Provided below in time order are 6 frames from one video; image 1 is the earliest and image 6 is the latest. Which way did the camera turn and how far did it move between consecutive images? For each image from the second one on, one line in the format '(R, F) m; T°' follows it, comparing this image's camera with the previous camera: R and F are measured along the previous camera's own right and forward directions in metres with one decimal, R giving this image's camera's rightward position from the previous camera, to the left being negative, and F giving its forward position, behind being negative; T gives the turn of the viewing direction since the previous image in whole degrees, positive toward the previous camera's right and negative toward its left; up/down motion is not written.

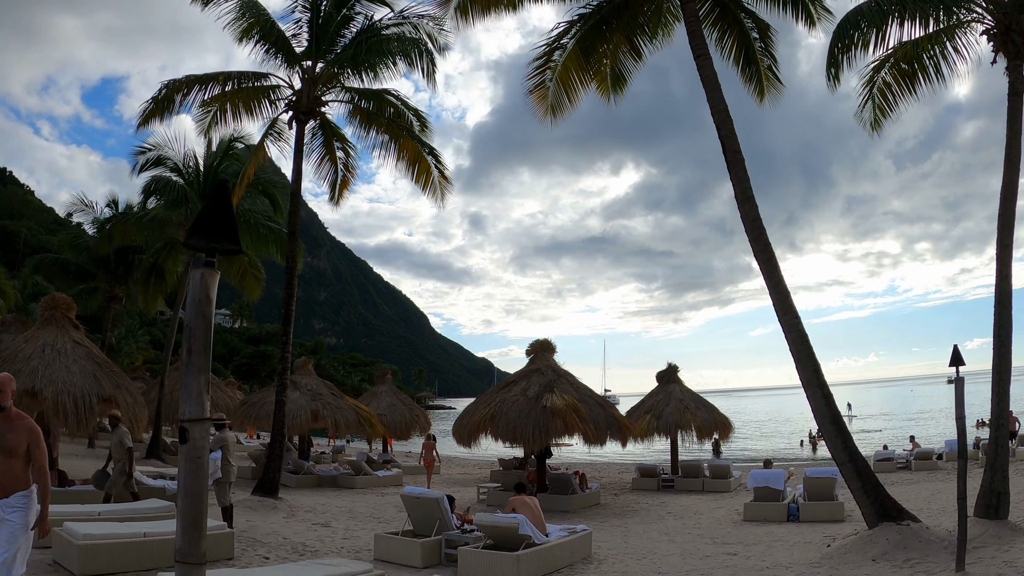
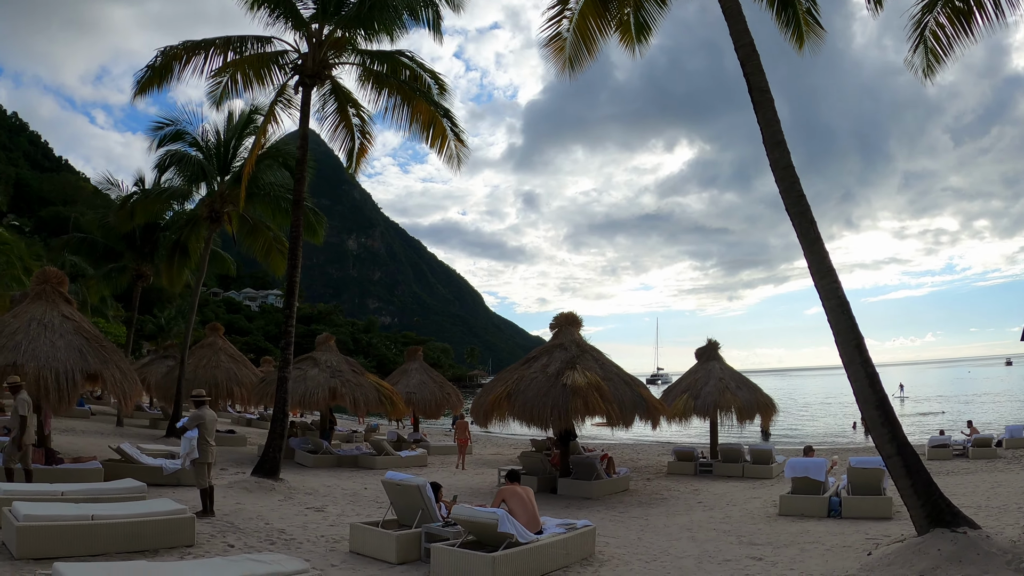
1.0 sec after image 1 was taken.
(+0.5, +0.9) m; -4°
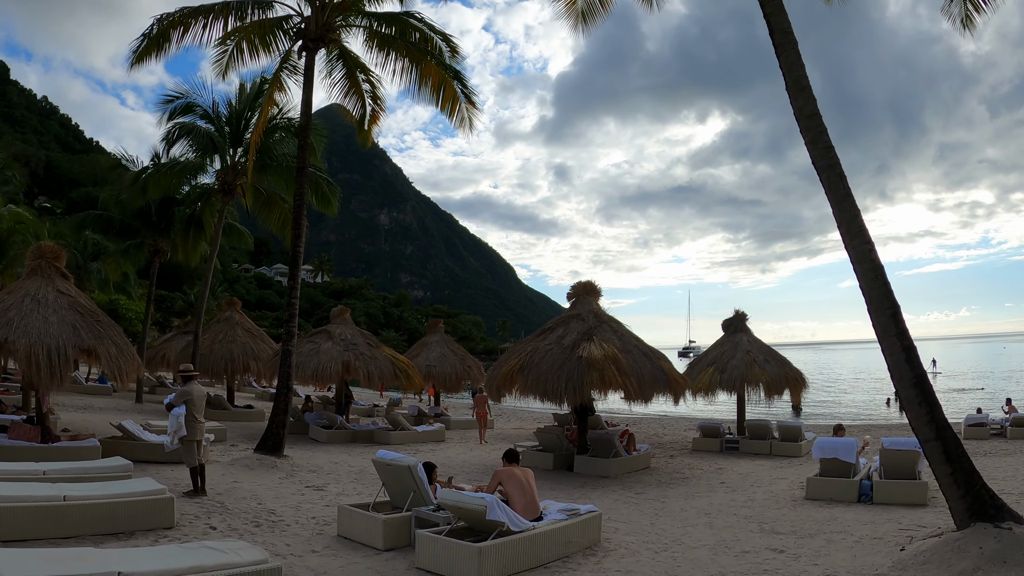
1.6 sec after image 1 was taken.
(+0.3, +0.5) m; -3°
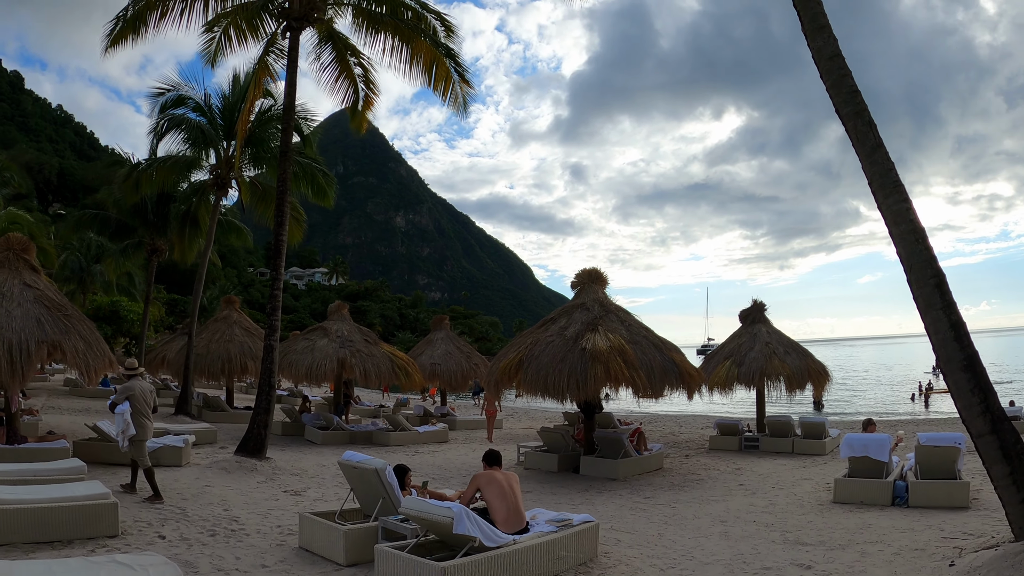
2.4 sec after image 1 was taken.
(+0.3, +0.7) m; -1°
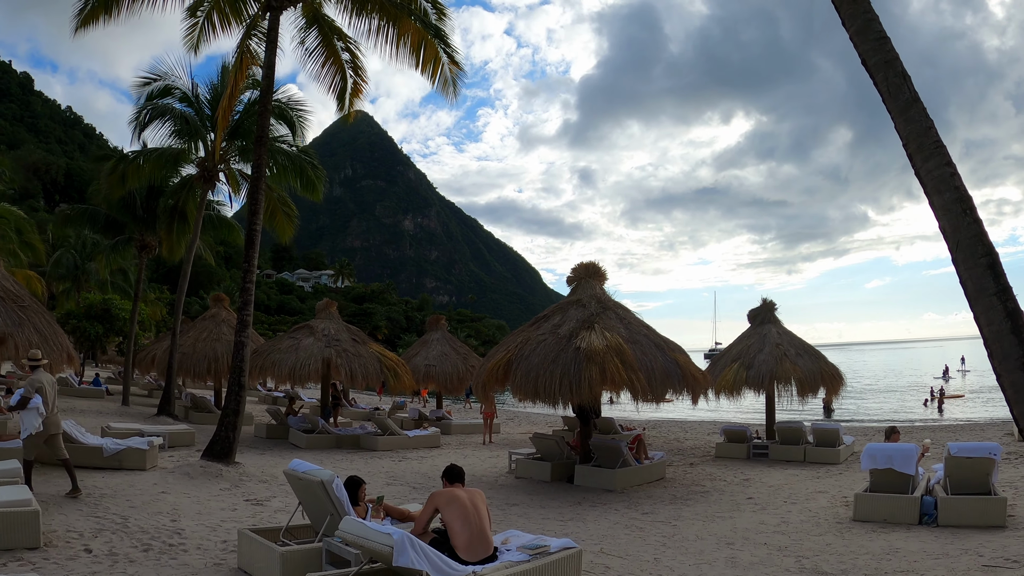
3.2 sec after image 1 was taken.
(+0.2, +0.7) m; -1°
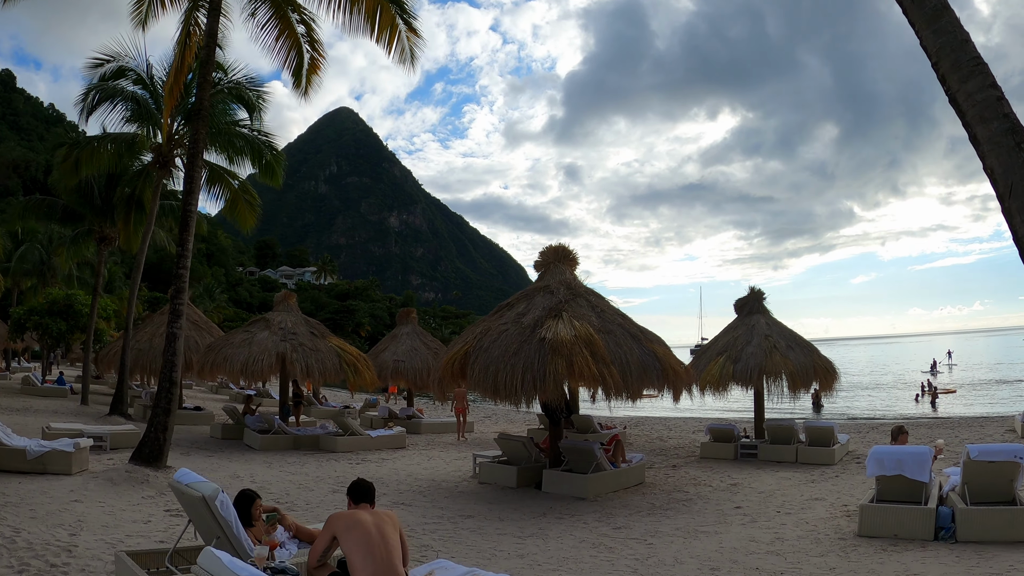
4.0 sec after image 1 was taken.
(+0.3, +0.9) m; +1°
